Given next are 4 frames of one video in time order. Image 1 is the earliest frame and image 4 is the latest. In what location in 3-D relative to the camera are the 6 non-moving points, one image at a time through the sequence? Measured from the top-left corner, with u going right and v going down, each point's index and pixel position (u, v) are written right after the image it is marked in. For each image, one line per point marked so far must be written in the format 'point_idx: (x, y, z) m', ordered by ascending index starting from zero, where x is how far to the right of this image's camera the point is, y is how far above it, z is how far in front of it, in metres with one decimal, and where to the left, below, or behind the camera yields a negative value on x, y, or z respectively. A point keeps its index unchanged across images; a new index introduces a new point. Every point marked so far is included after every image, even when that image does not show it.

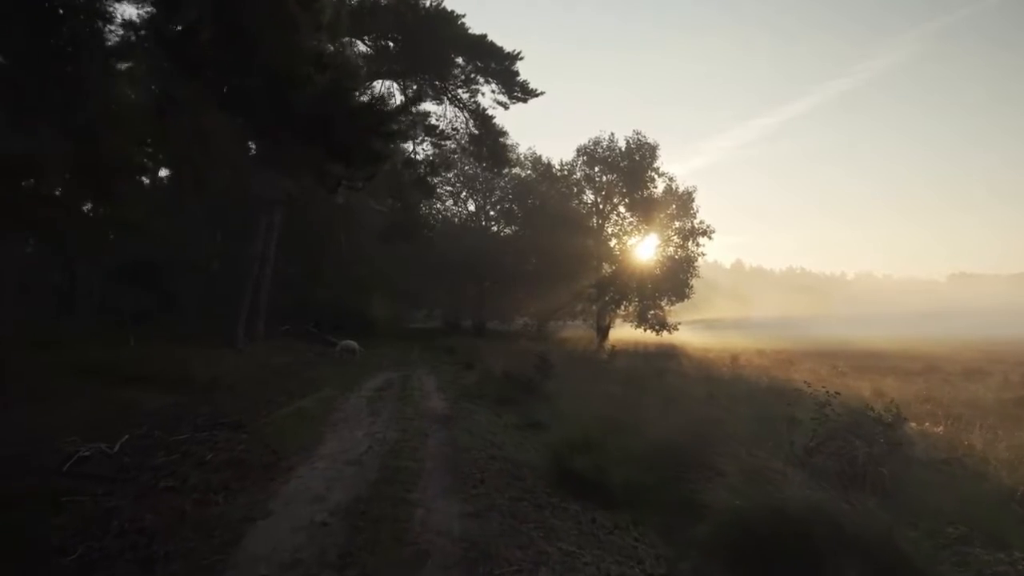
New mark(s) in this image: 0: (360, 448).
0: (-2.0, -2.2, +9.5) m
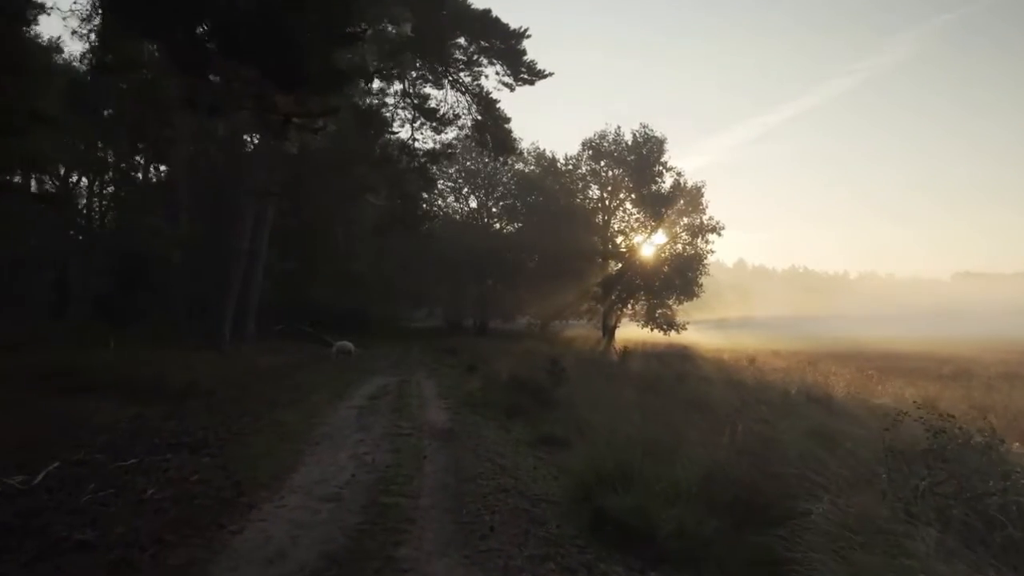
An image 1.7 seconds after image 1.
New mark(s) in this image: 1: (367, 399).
0: (-1.9, -2.1, +7.8) m
1: (-2.9, -2.2, +14.0) m
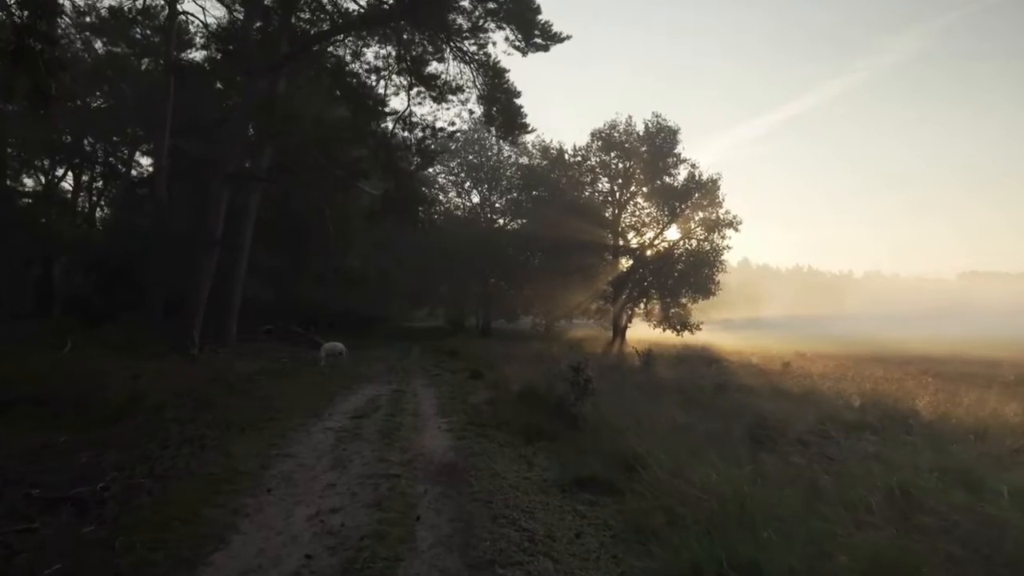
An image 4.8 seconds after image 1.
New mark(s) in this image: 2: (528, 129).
0: (-1.6, -2.0, +5.1) m
1: (-2.6, -2.1, +11.3) m
2: (+0.4, +4.0, +17.6) m
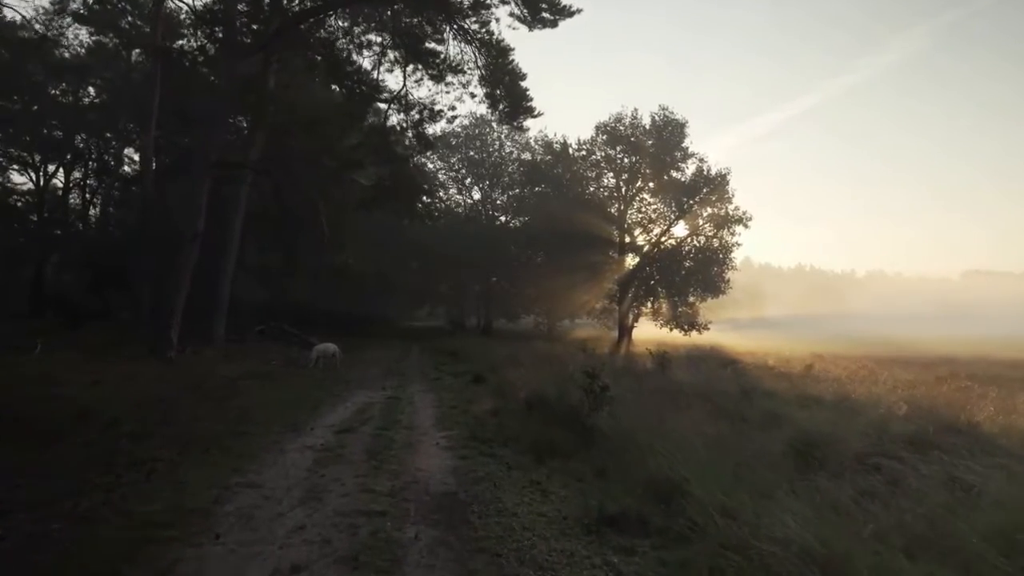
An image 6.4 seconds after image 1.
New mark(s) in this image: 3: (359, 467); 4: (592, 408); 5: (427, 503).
0: (-1.5, -1.9, +3.6) m
1: (-2.5, -2.0, +9.8) m
2: (+0.5, +4.1, +16.1) m
3: (-1.7, -2.0, +7.9) m
4: (+1.2, -1.9, +10.8) m
5: (-0.8, -2.0, +6.7) m
